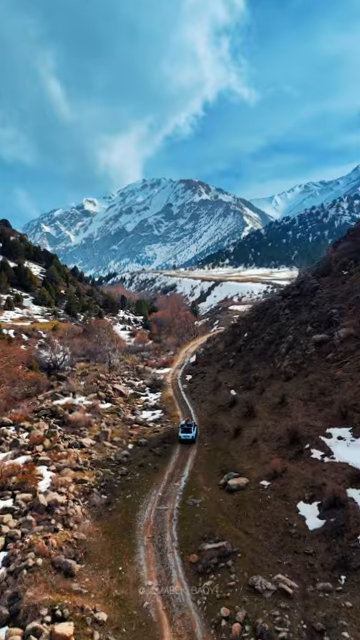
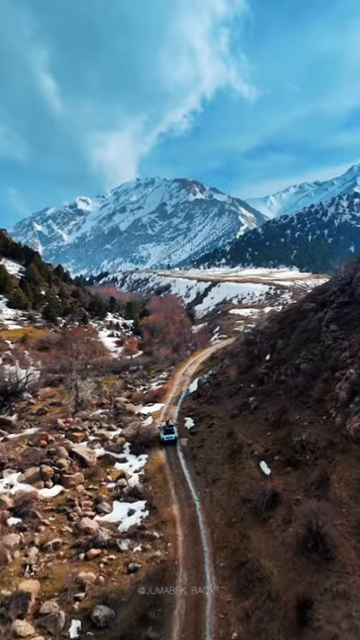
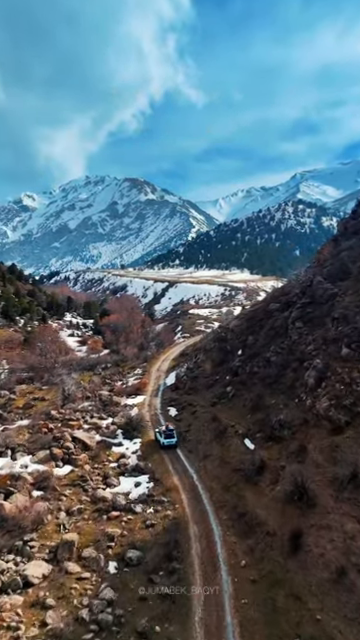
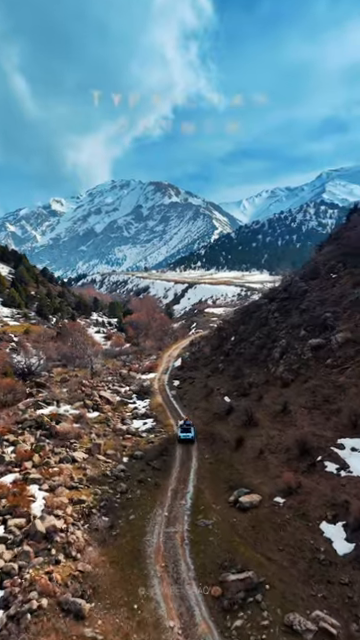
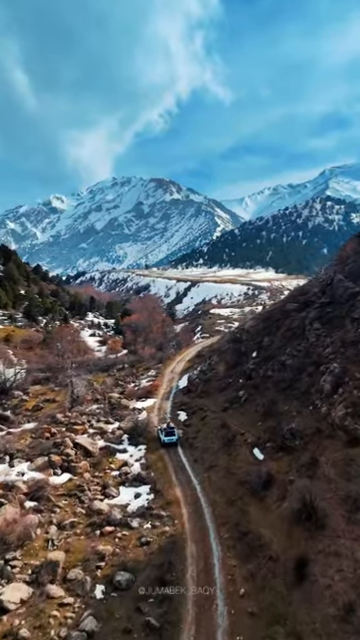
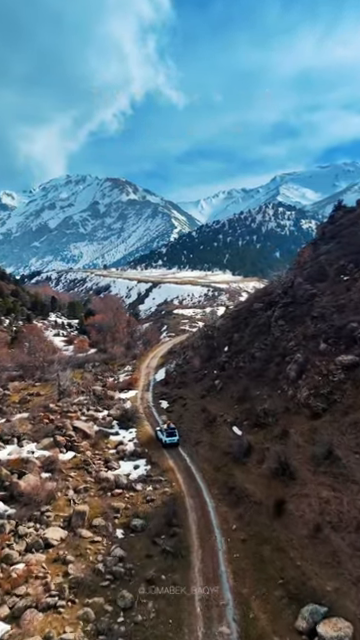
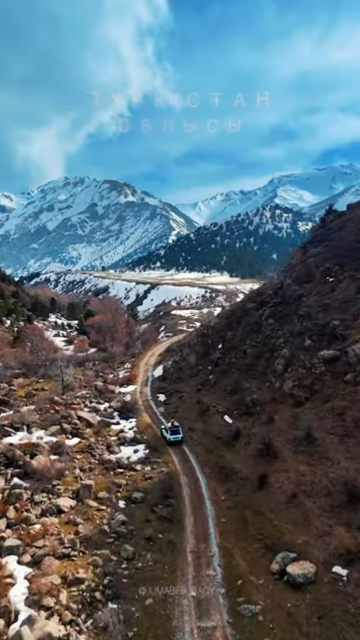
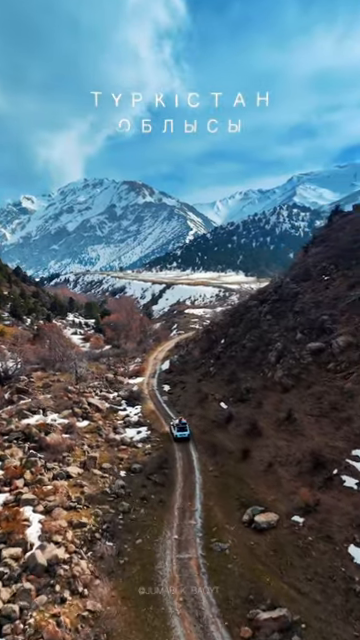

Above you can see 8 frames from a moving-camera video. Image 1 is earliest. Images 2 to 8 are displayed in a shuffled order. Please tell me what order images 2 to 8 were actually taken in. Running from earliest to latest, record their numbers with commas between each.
4, 8, 7, 6, 3, 5, 2
